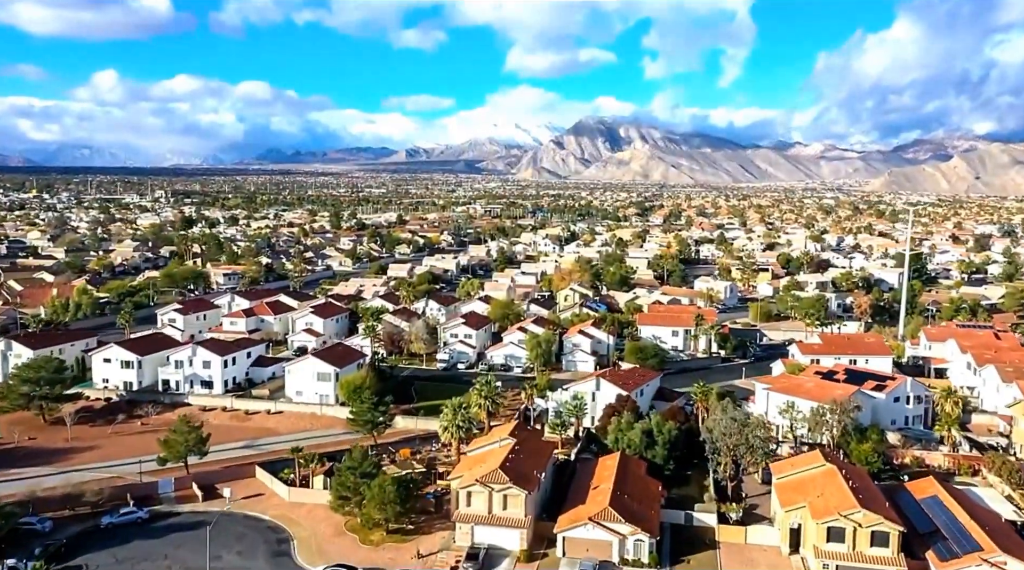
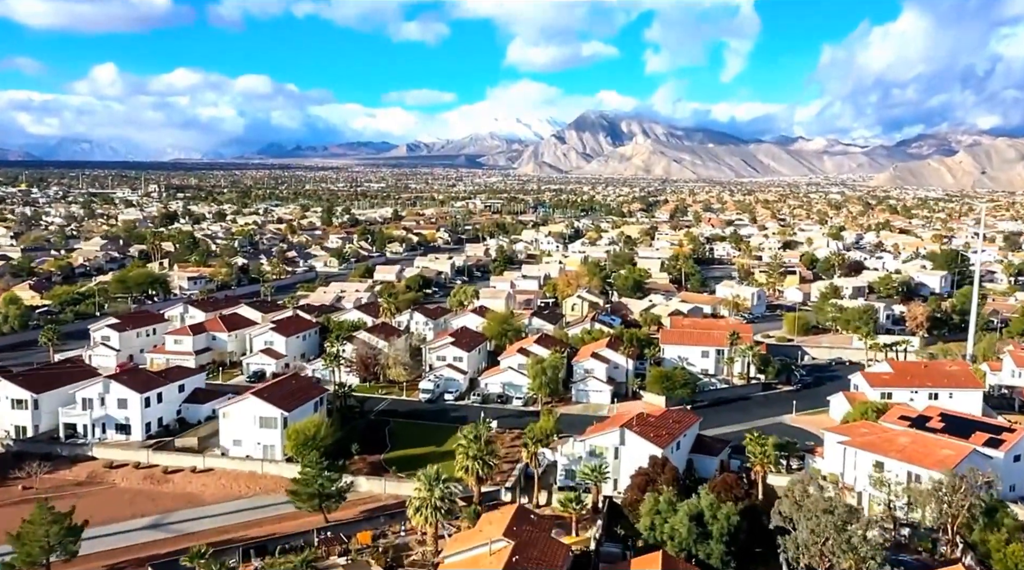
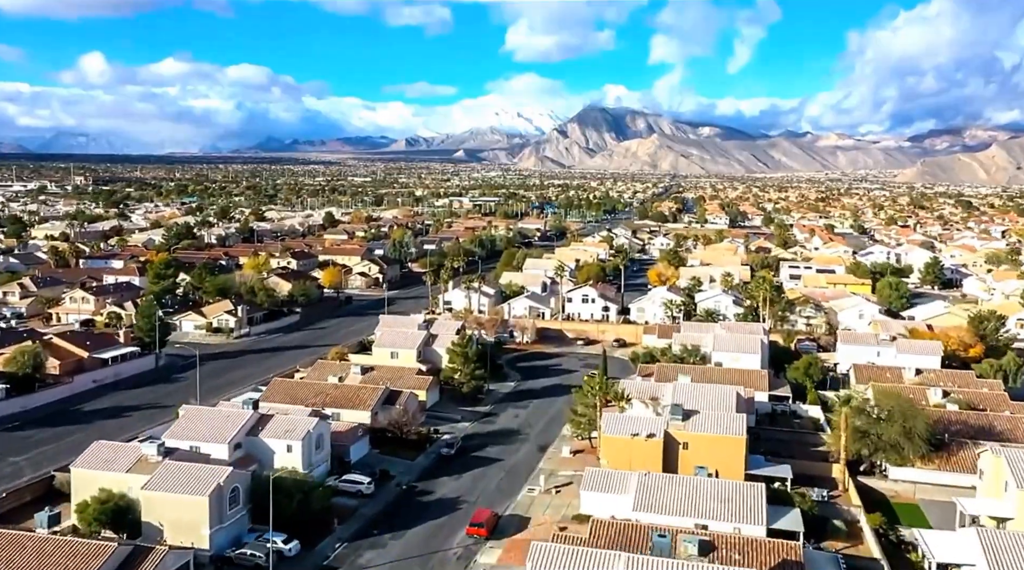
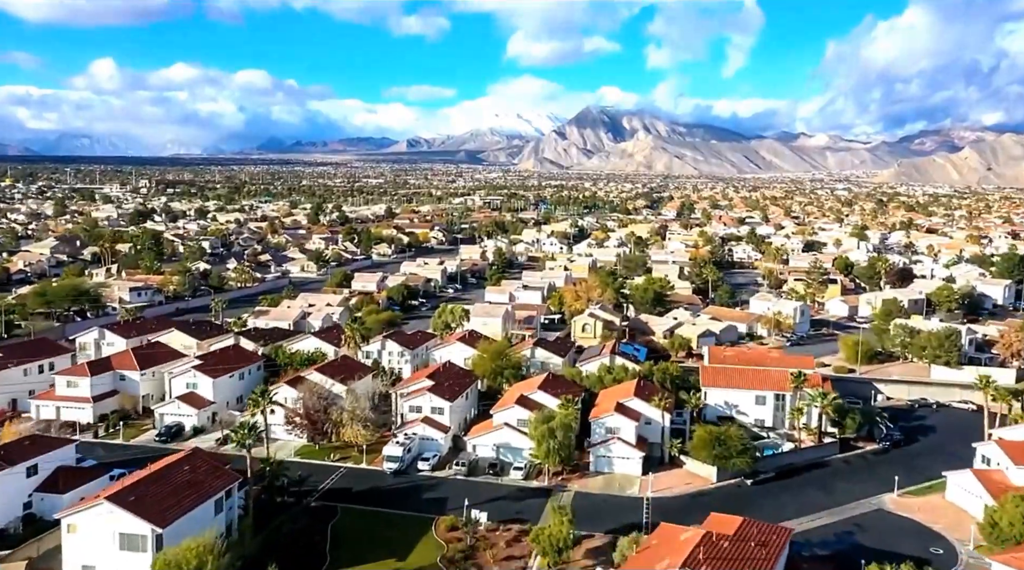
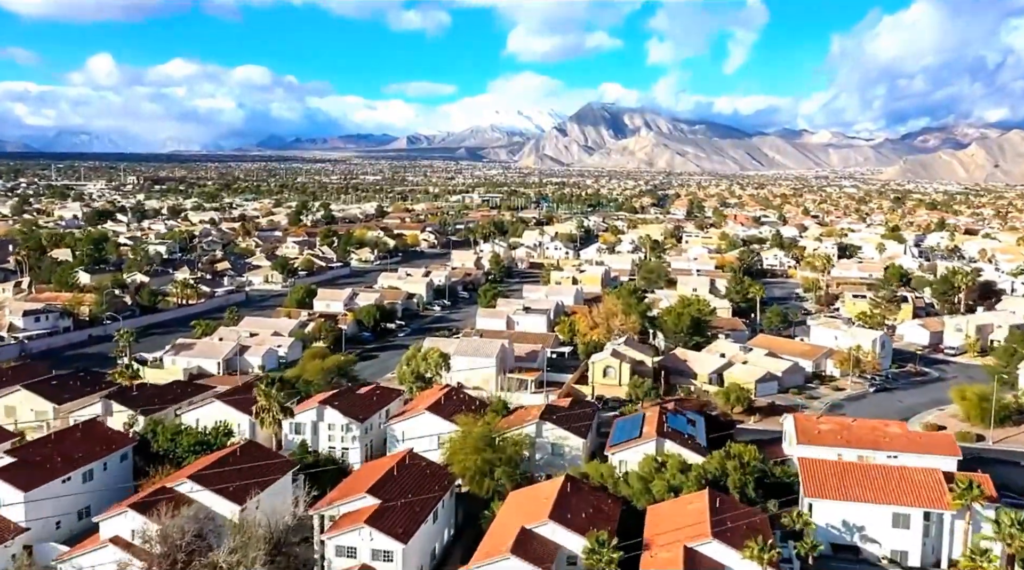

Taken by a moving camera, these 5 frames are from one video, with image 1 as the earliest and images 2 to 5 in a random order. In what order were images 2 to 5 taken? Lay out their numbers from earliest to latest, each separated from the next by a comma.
2, 4, 5, 3
